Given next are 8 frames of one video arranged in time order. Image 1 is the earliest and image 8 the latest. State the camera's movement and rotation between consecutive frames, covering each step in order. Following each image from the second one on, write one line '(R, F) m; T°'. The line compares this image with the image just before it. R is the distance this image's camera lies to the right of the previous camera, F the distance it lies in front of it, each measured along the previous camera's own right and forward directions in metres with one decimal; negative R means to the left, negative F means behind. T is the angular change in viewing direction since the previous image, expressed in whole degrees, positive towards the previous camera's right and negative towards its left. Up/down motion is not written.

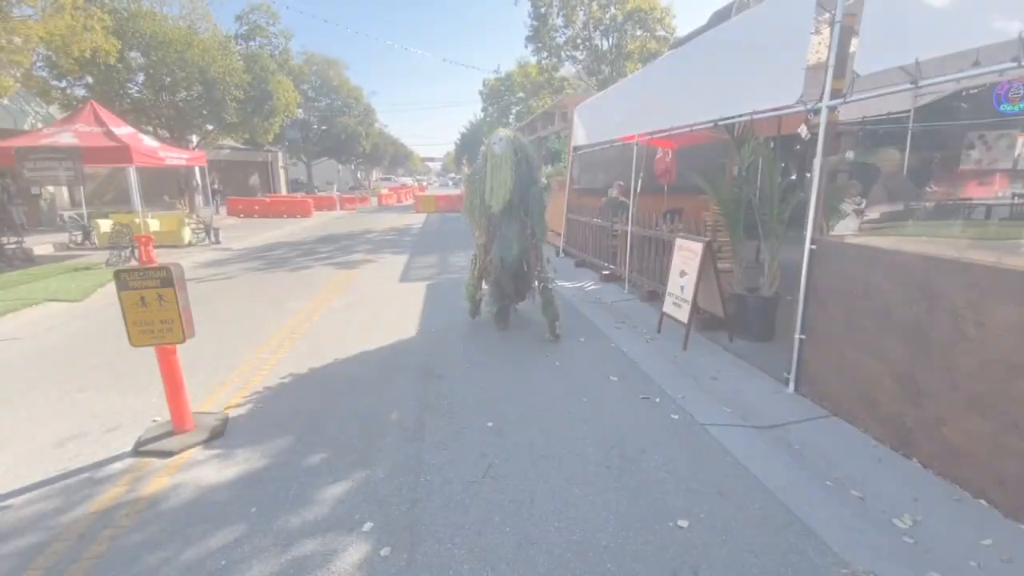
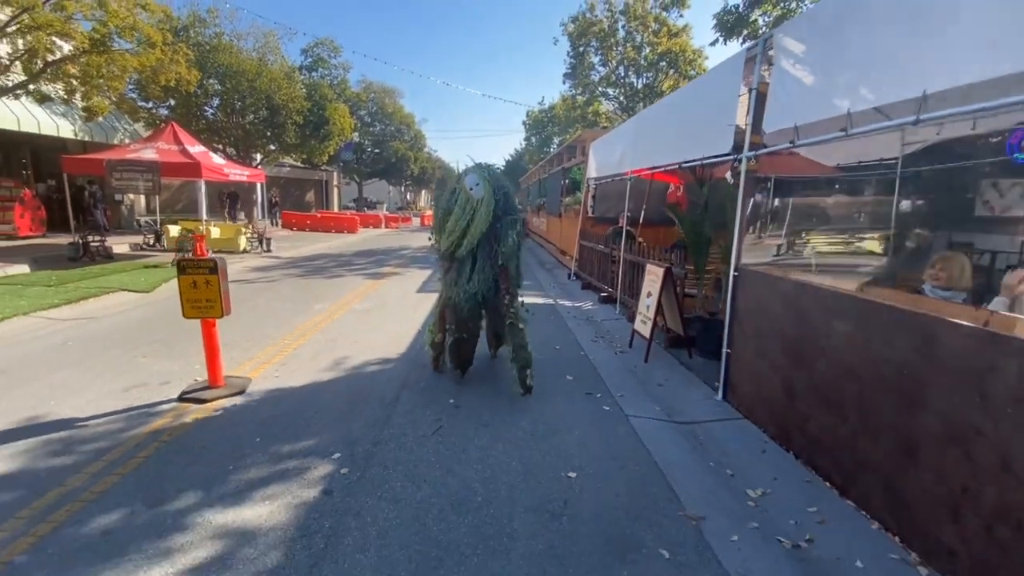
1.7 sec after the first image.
(+0.7, -0.8) m; -5°
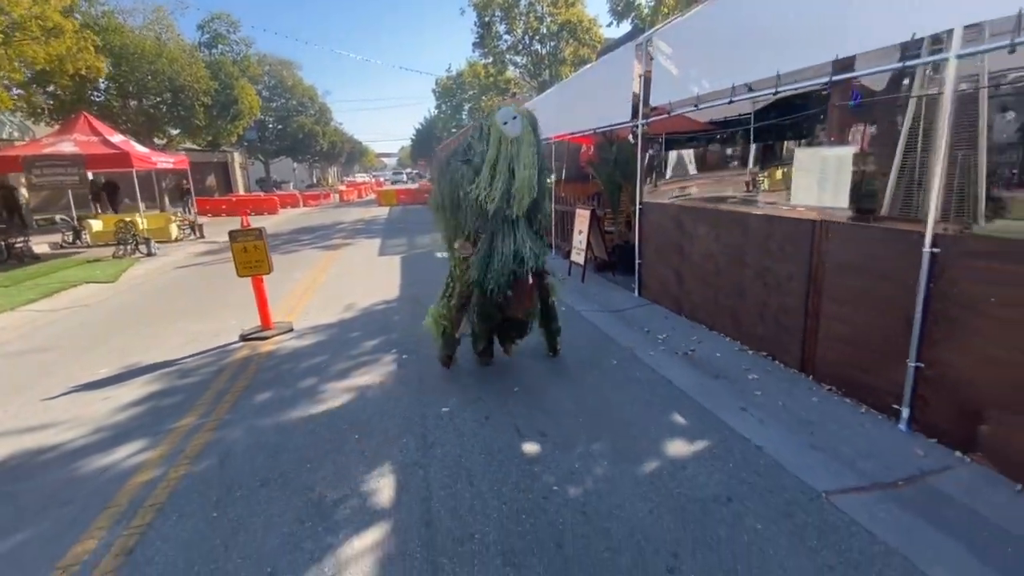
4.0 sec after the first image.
(-0.8, -1.6) m; +9°
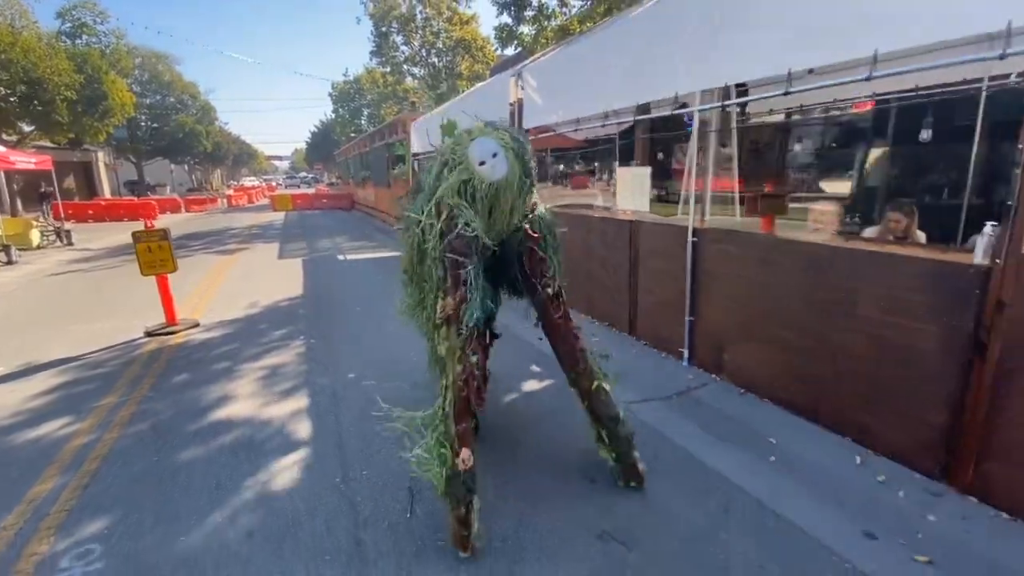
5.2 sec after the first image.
(+0.1, -1.0) m; +11°
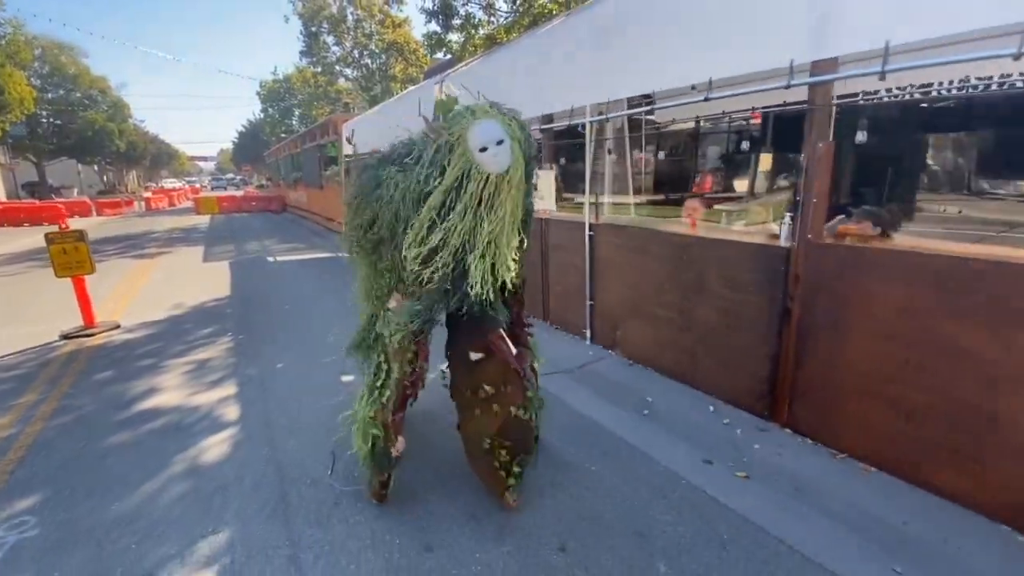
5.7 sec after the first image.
(+0.2, -0.5) m; +7°
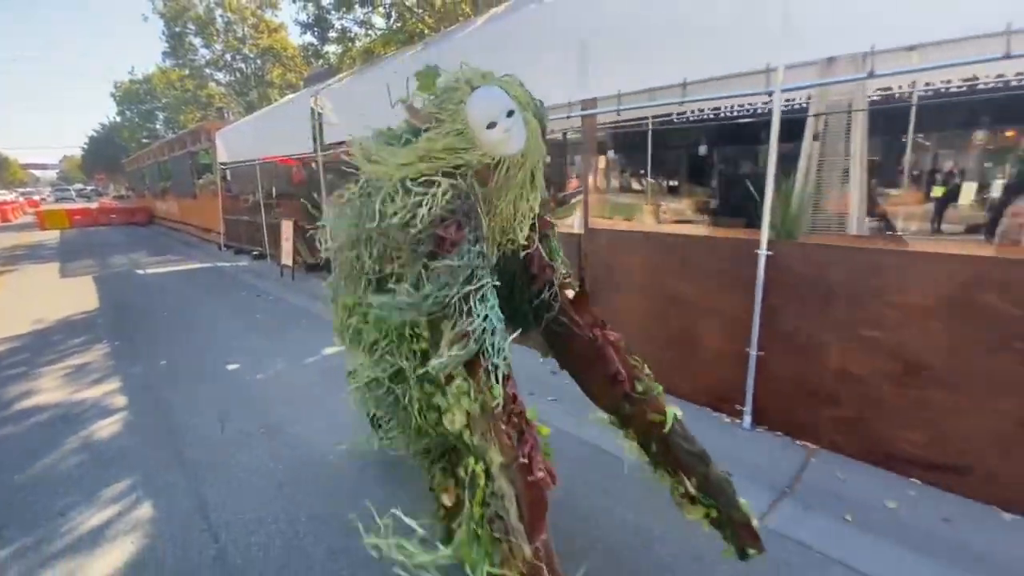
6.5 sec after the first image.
(+0.3, -1.0) m; +11°
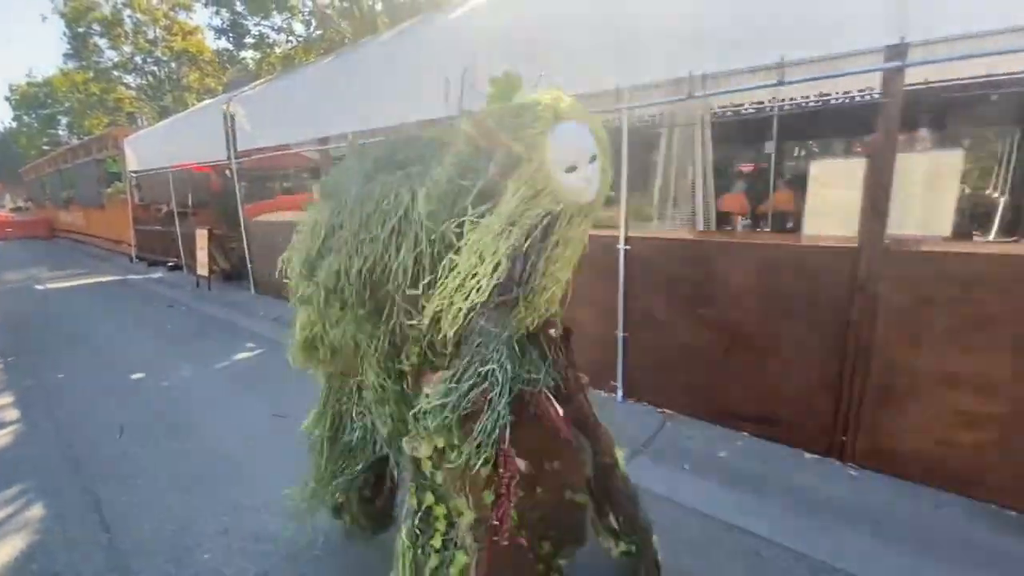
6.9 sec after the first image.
(+0.4, -0.4) m; +6°
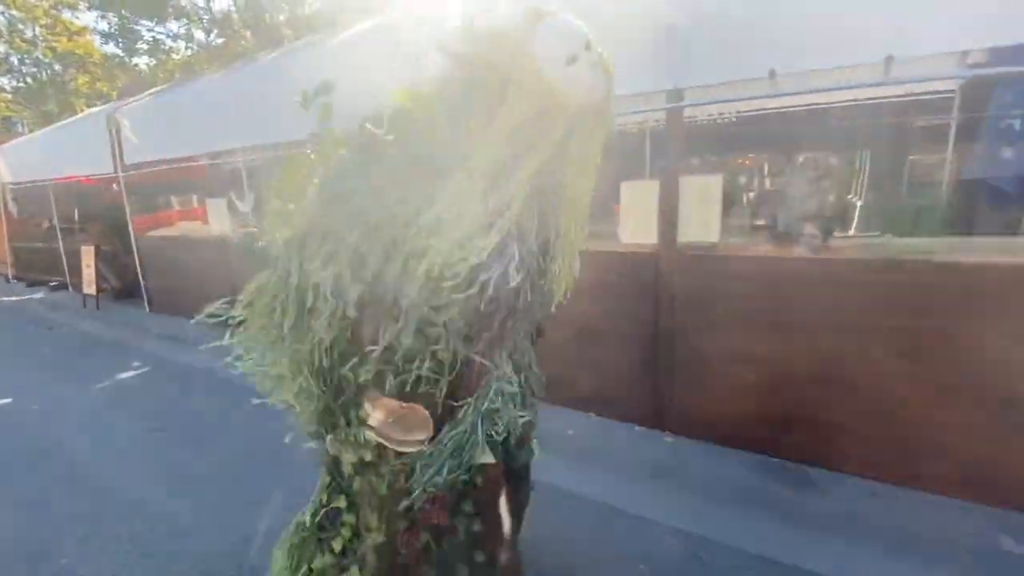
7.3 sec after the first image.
(+0.5, -0.4) m; +7°
